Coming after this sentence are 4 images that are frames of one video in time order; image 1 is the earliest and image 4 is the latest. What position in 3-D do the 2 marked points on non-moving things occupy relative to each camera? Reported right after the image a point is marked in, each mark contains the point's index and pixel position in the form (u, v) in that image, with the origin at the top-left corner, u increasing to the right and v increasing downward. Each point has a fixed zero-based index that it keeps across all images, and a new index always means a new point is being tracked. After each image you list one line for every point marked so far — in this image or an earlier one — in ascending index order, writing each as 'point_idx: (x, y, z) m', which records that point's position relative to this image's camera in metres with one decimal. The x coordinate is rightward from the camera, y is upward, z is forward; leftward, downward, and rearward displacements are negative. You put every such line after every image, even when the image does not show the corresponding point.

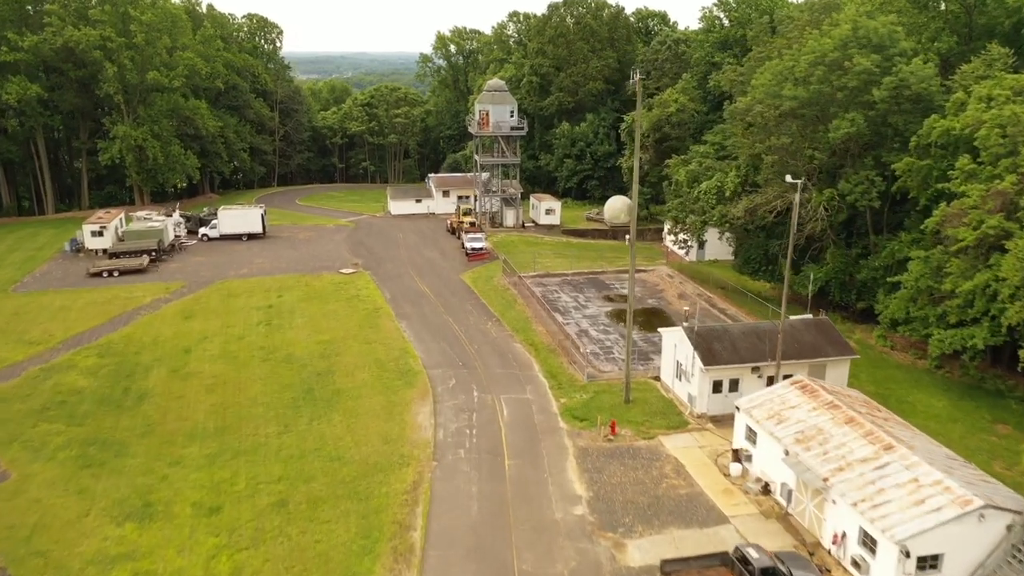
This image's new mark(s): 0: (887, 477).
0: (+8.9, -4.5, +19.6) m
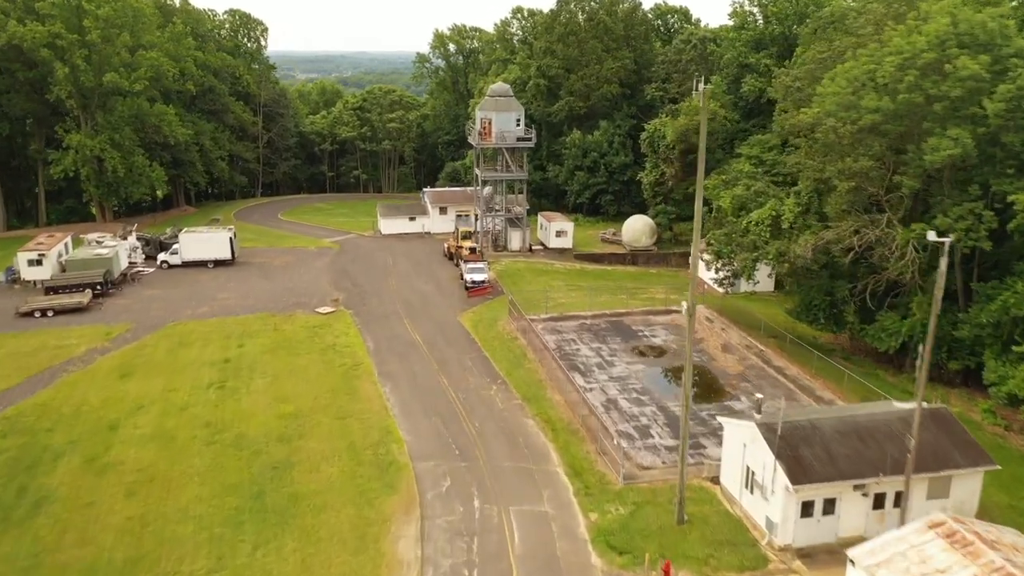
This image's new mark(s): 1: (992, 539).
0: (+9.2, -6.6, +12.2) m
1: (+9.8, -5.1, +16.9) m
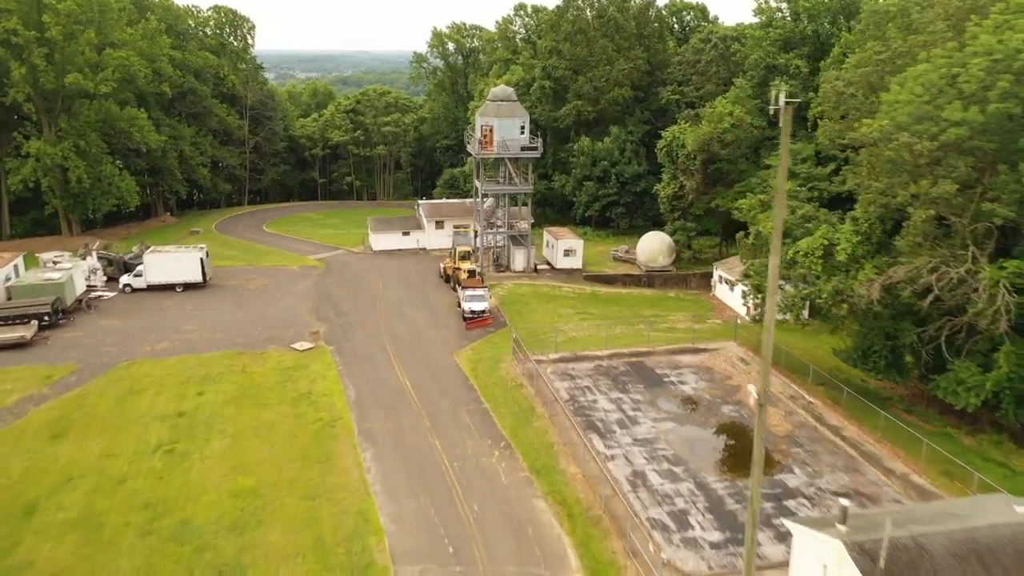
0: (+9.4, -8.1, +7.0) m
1: (+9.9, -6.6, +11.7) m
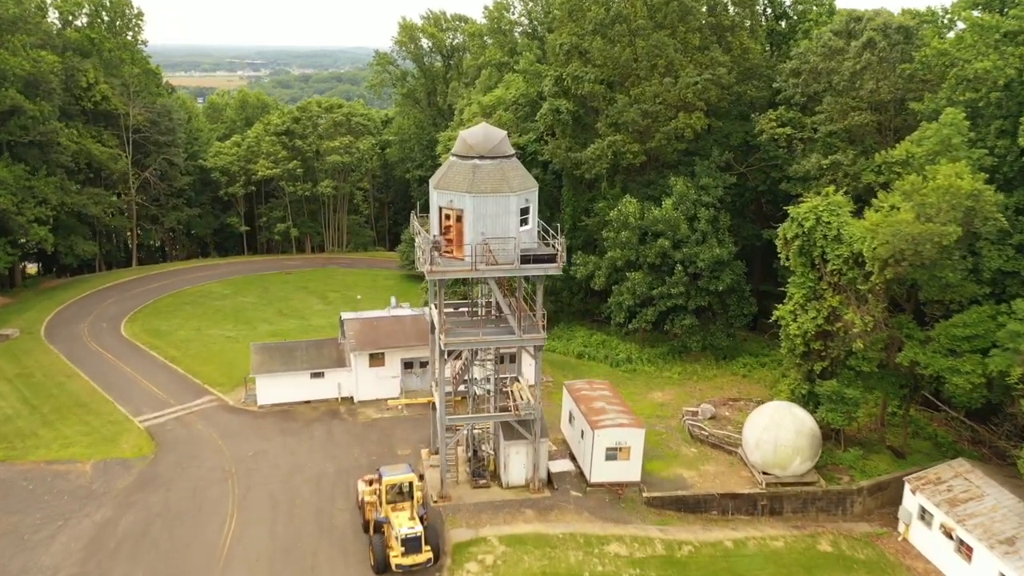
0: (+9.2, -15.2, -17.2) m
1: (+9.7, -13.7, -12.5) m
